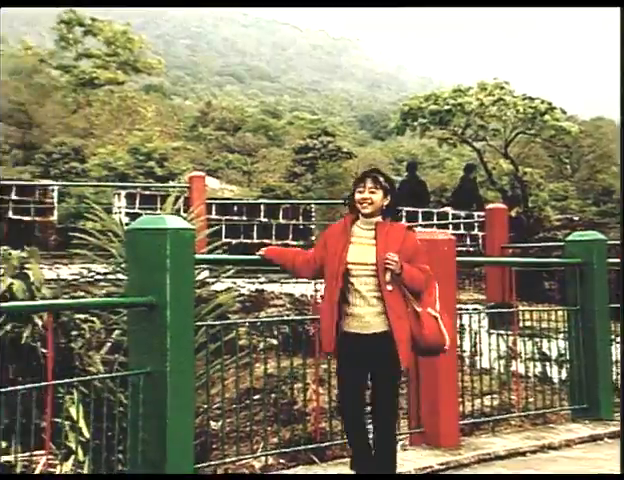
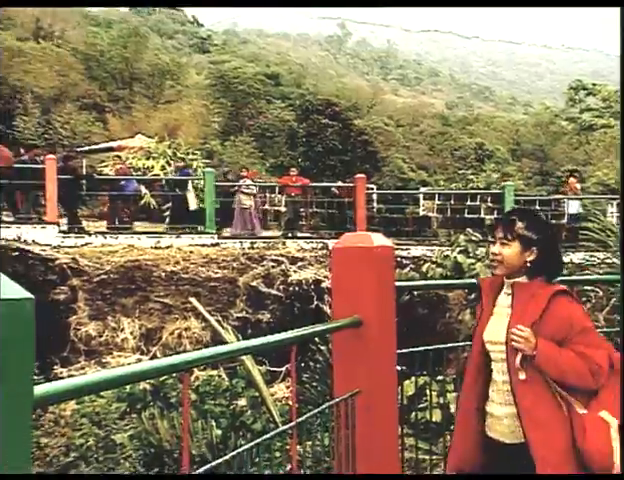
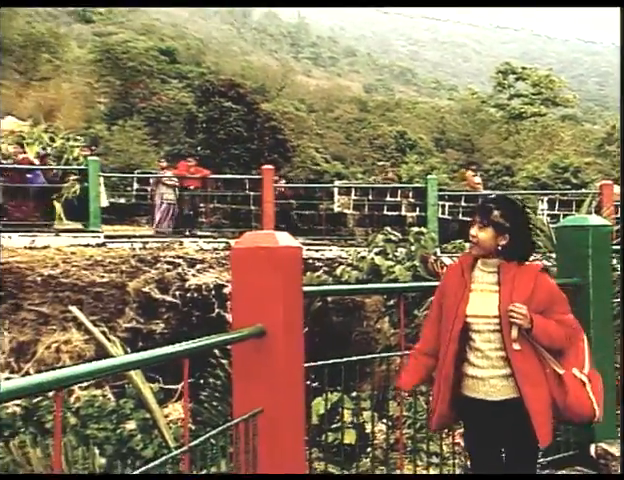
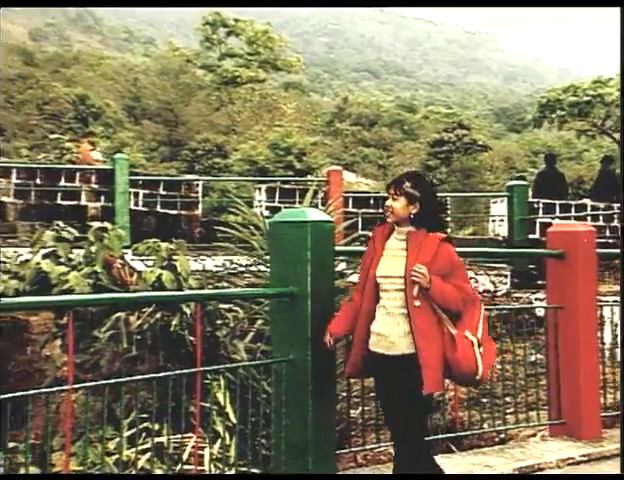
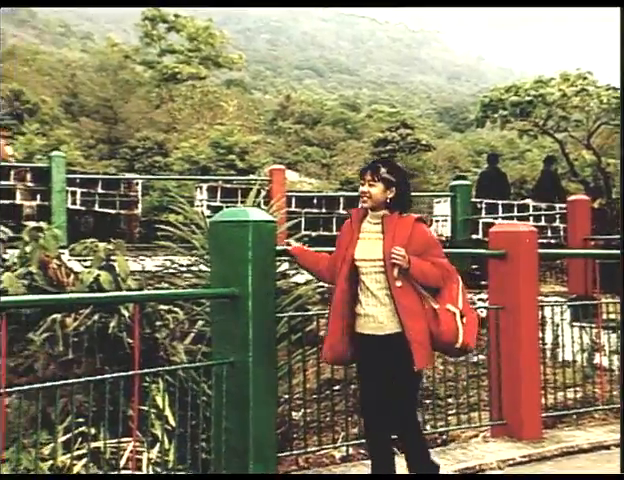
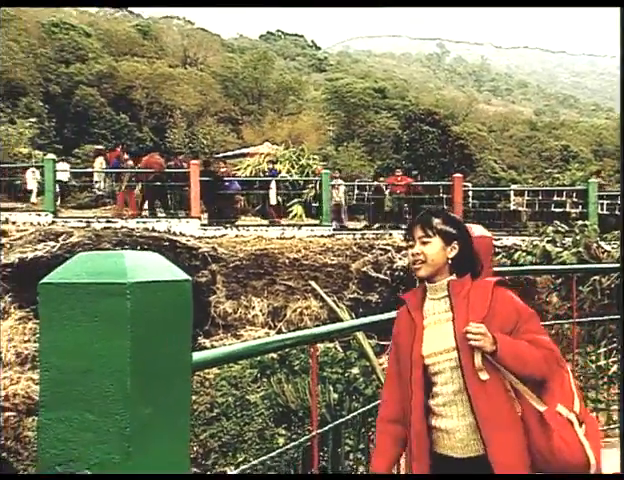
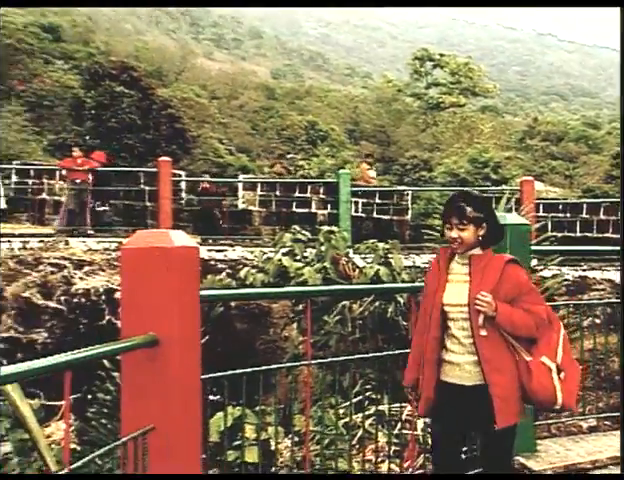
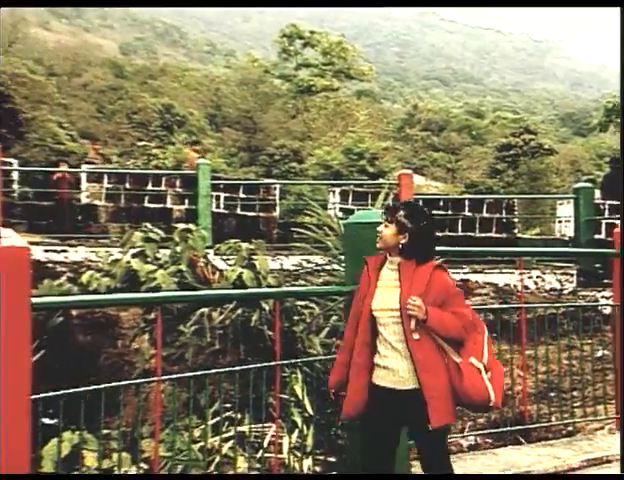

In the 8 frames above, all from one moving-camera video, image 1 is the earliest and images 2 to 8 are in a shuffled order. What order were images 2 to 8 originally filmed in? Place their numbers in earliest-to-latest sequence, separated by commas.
5, 4, 8, 7, 3, 2, 6
